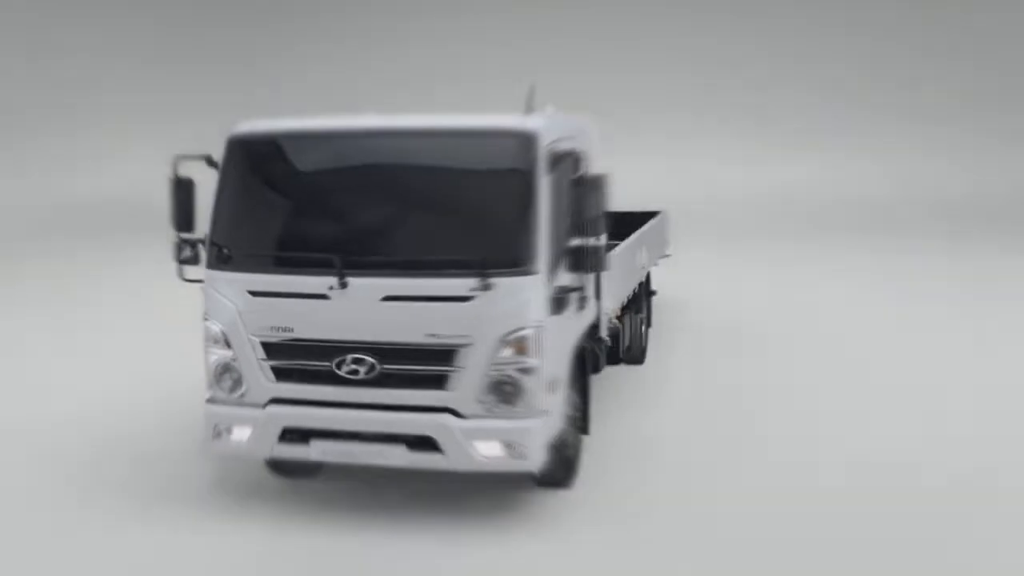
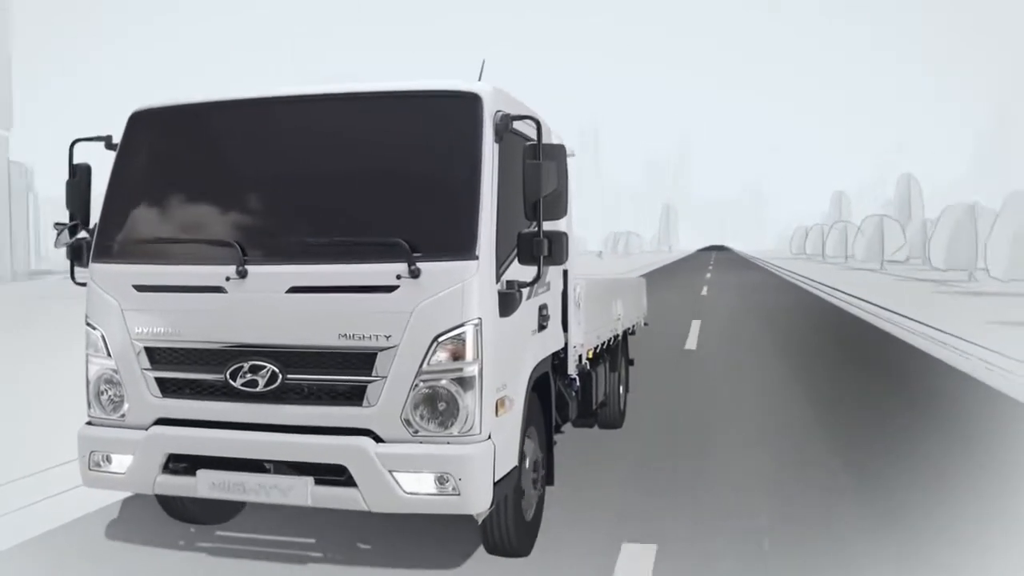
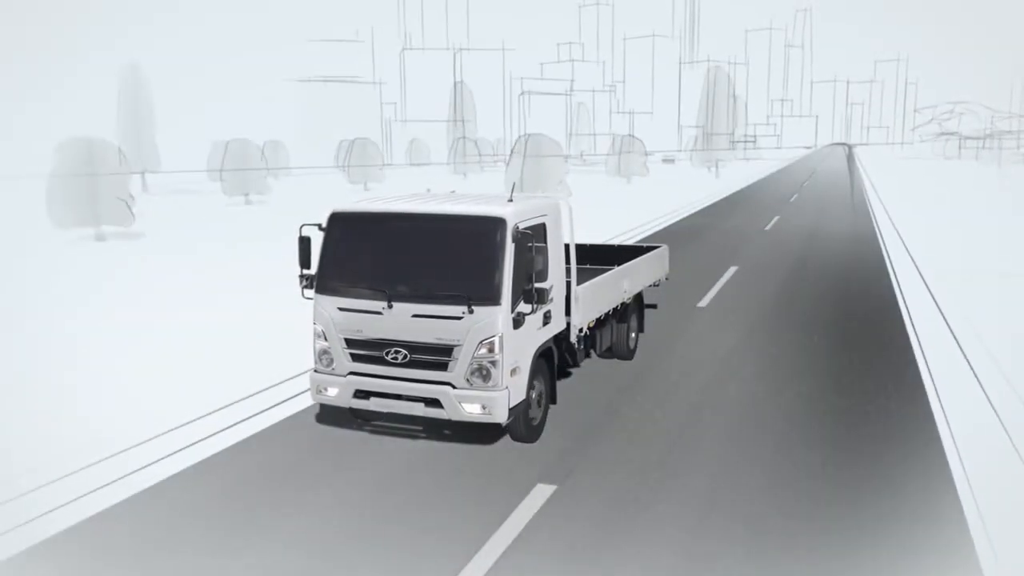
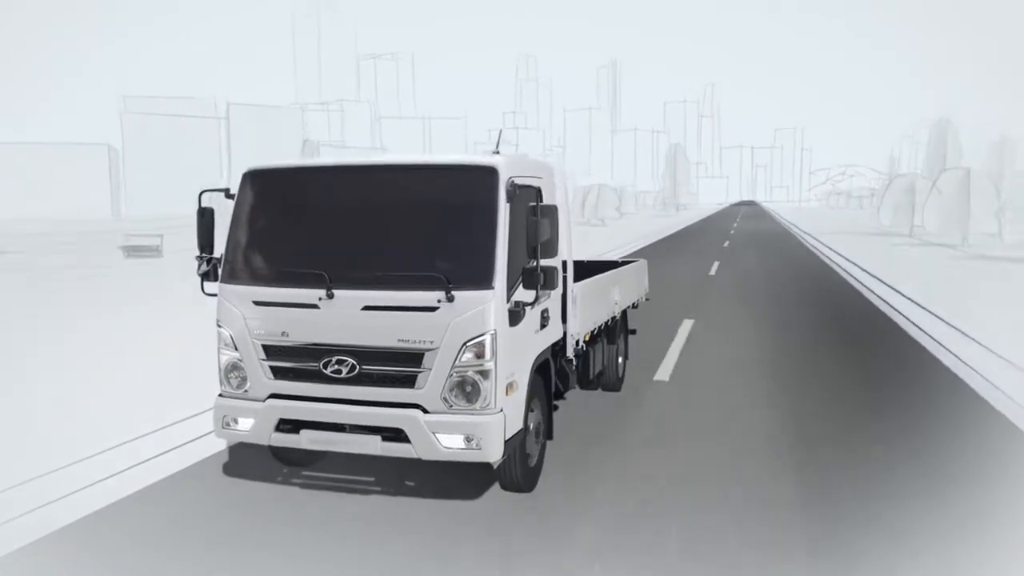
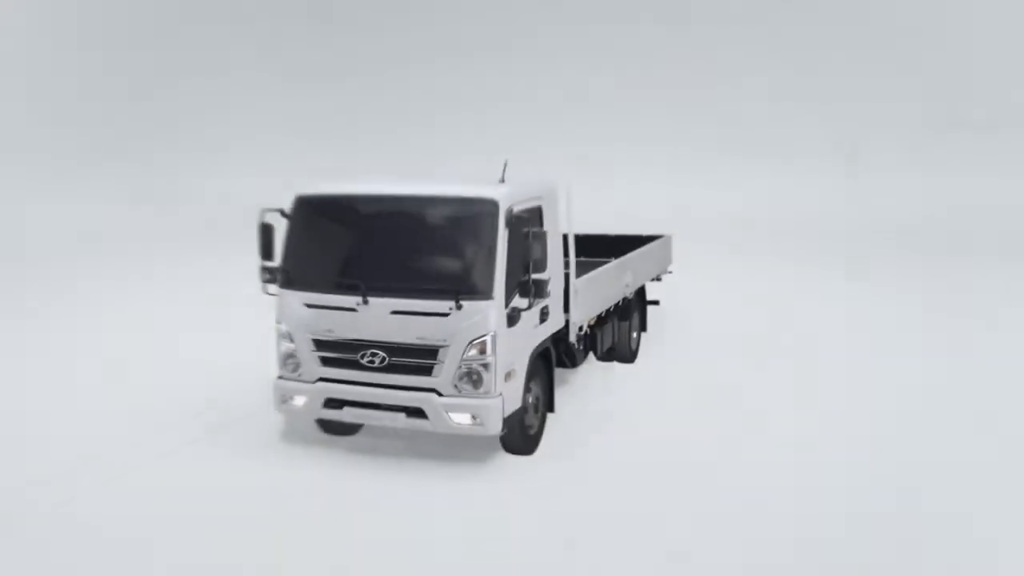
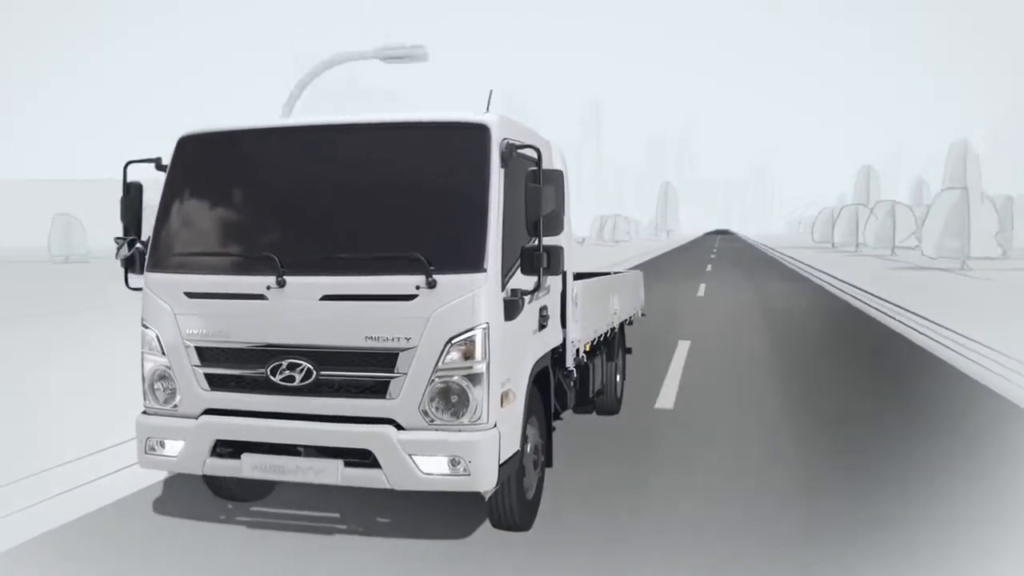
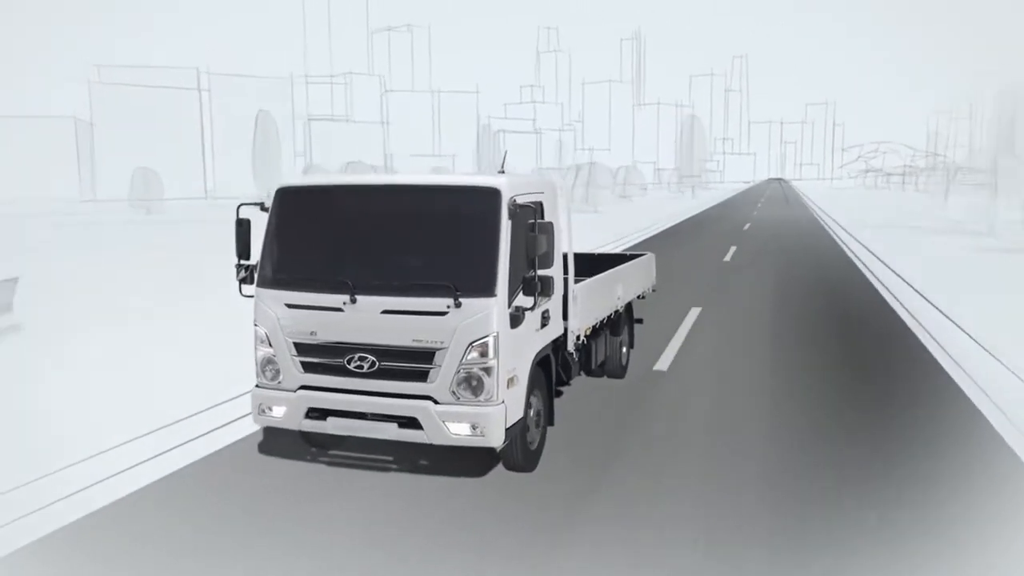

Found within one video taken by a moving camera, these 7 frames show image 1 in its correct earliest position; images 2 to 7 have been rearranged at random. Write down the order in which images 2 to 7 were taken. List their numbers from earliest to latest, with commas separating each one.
5, 3, 7, 4, 6, 2
